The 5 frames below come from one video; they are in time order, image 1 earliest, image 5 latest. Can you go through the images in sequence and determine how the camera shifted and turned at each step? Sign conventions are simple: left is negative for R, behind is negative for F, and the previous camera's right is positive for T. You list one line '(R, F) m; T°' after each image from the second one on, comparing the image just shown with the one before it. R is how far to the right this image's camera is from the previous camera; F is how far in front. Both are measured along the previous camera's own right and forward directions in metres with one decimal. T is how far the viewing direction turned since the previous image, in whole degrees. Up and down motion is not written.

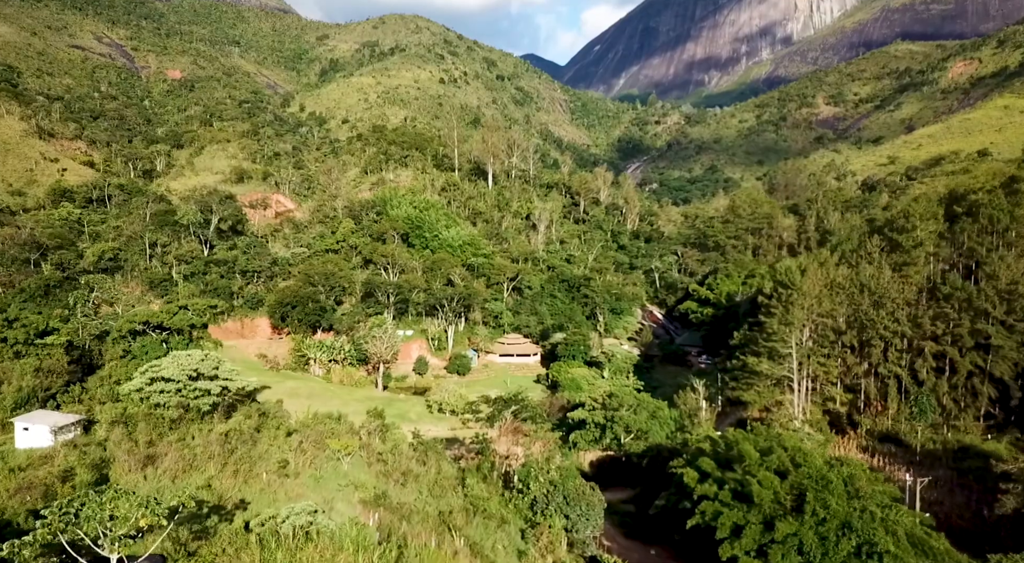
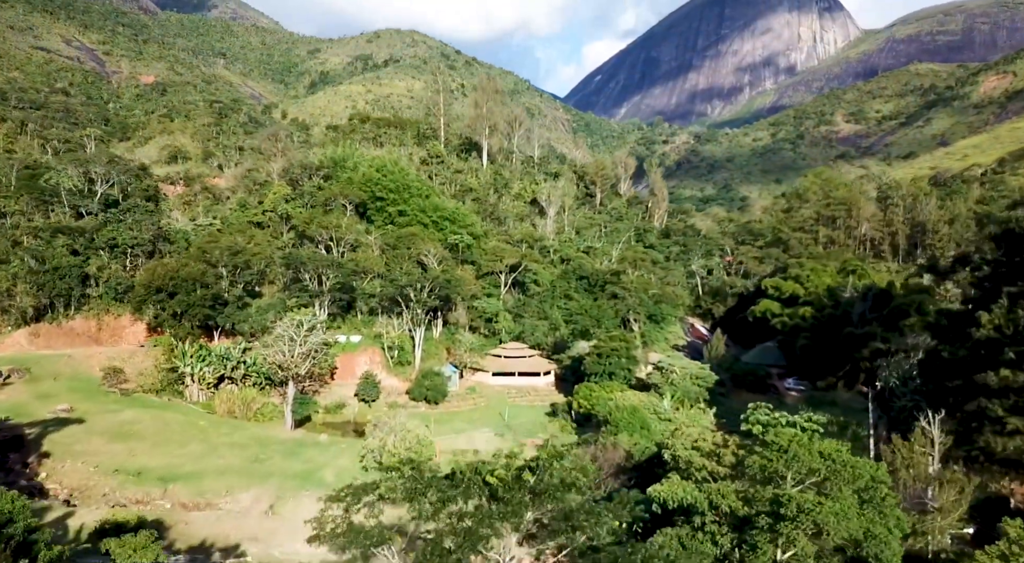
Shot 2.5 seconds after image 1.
(-0.2, +27.0) m; 0°
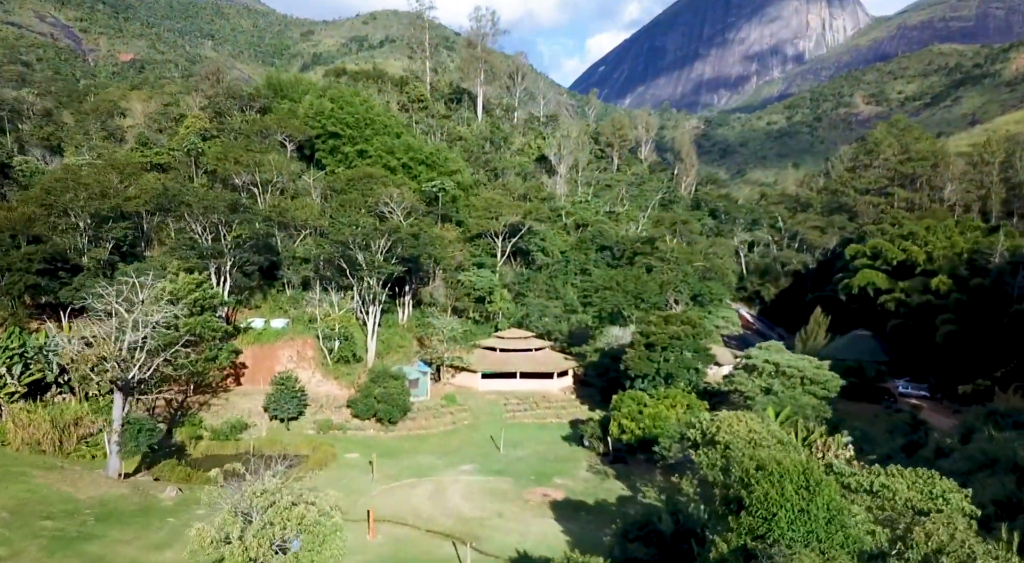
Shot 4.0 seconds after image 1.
(+0.2, +17.3) m; 0°
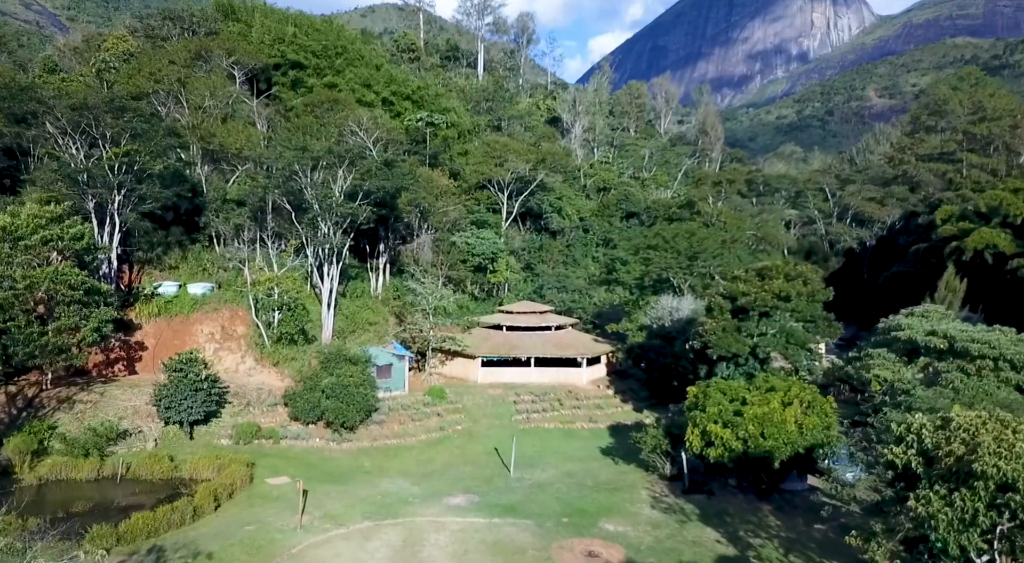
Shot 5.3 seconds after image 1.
(-0.4, +10.1) m; 0°
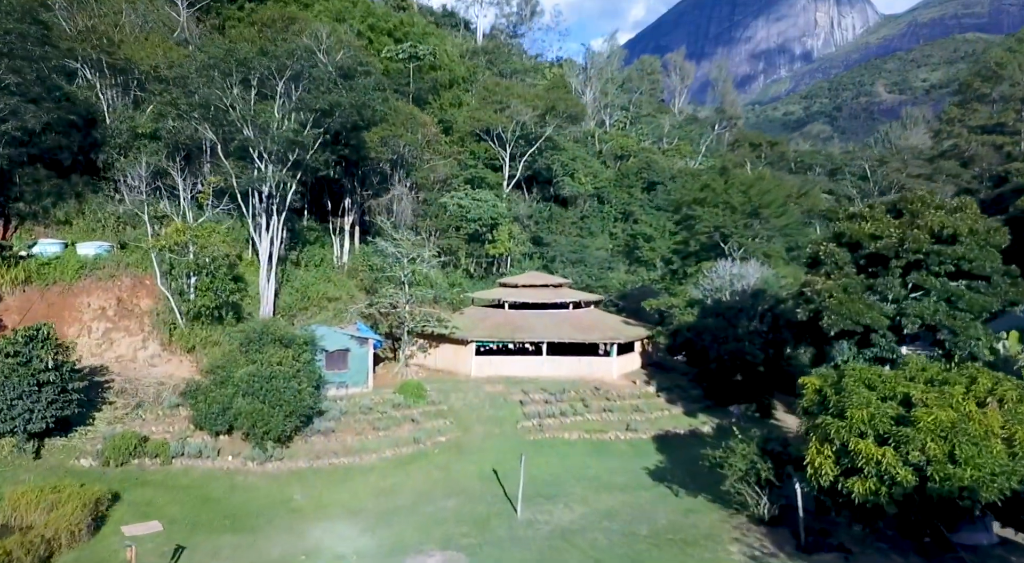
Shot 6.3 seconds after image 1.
(-0.1, +6.7) m; 0°
